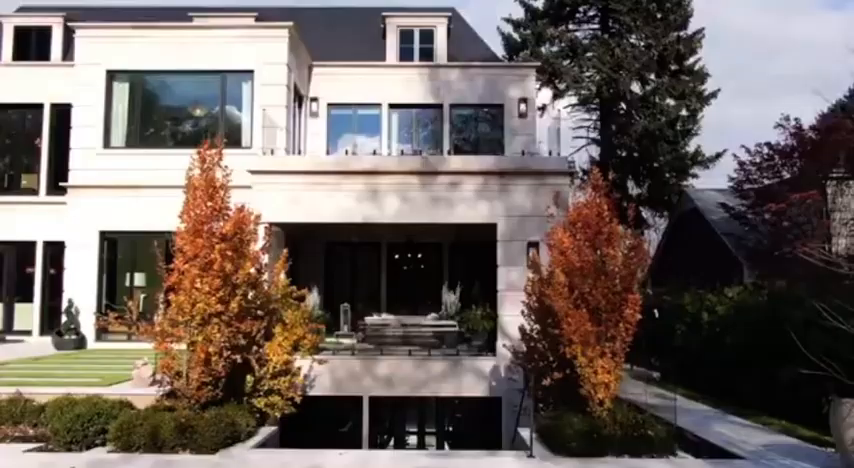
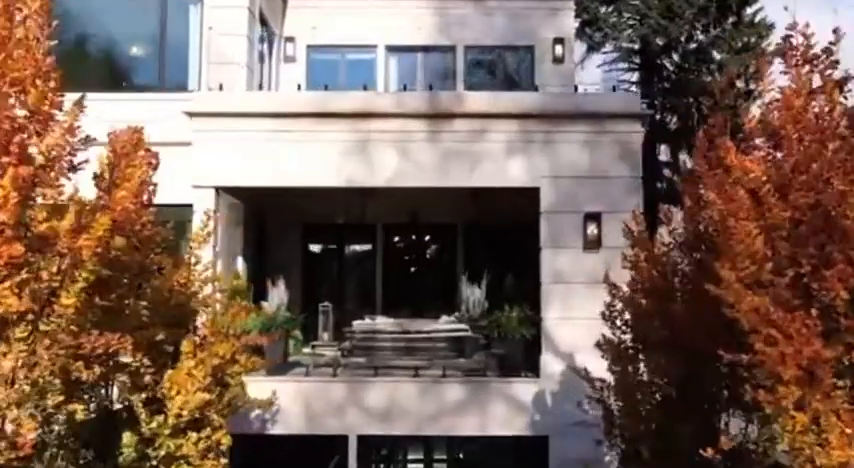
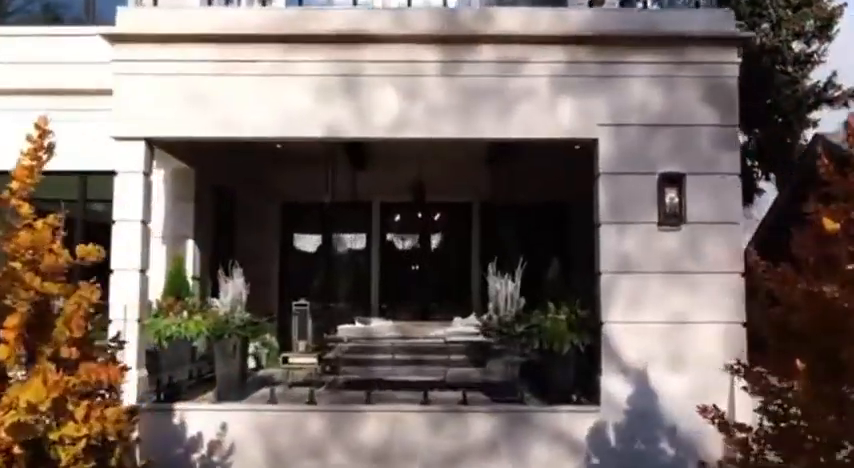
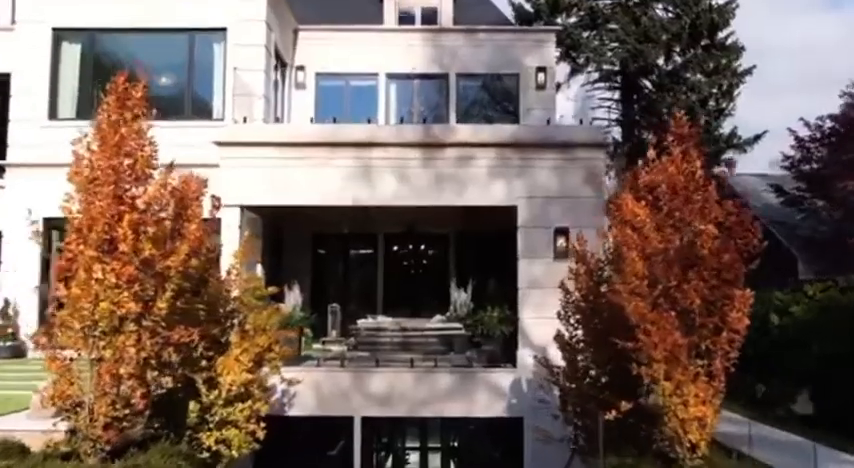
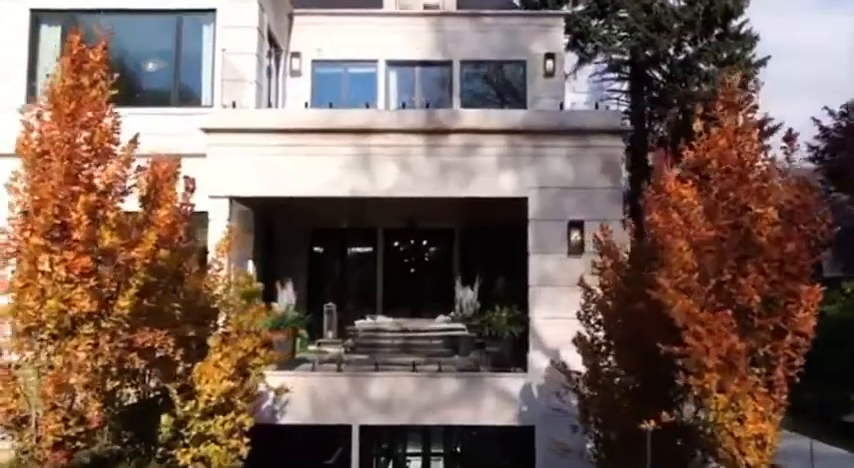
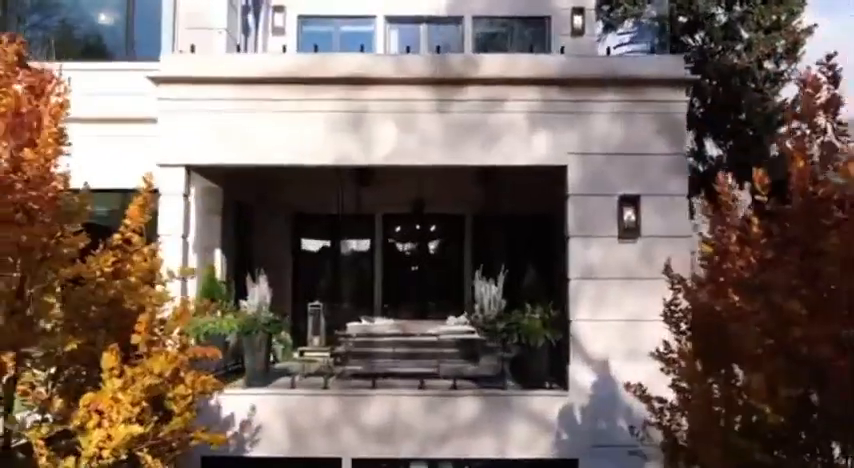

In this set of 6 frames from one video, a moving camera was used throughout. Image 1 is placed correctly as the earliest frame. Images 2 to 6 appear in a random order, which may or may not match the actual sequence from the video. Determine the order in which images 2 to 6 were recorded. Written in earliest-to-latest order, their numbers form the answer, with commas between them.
4, 5, 2, 6, 3
